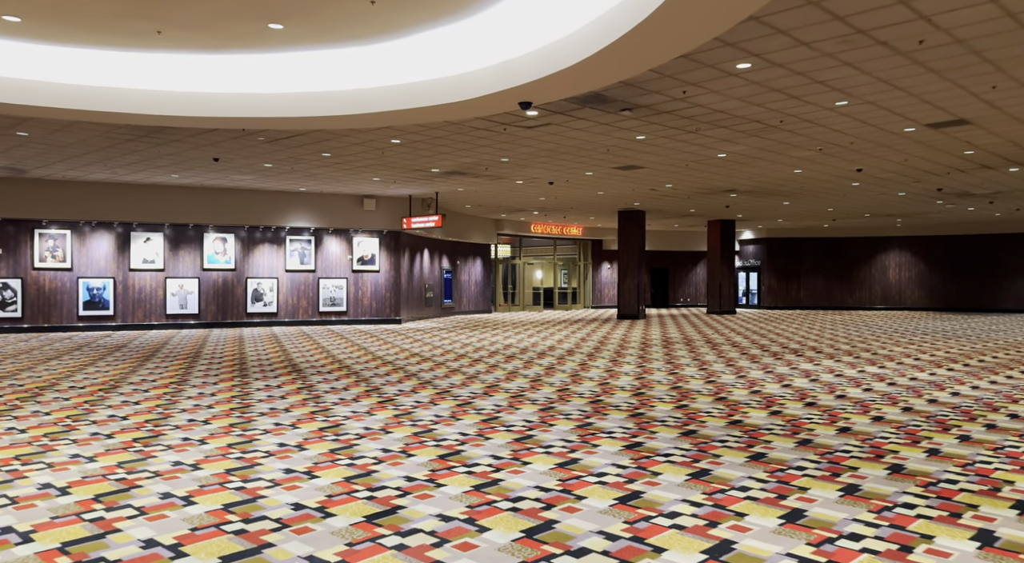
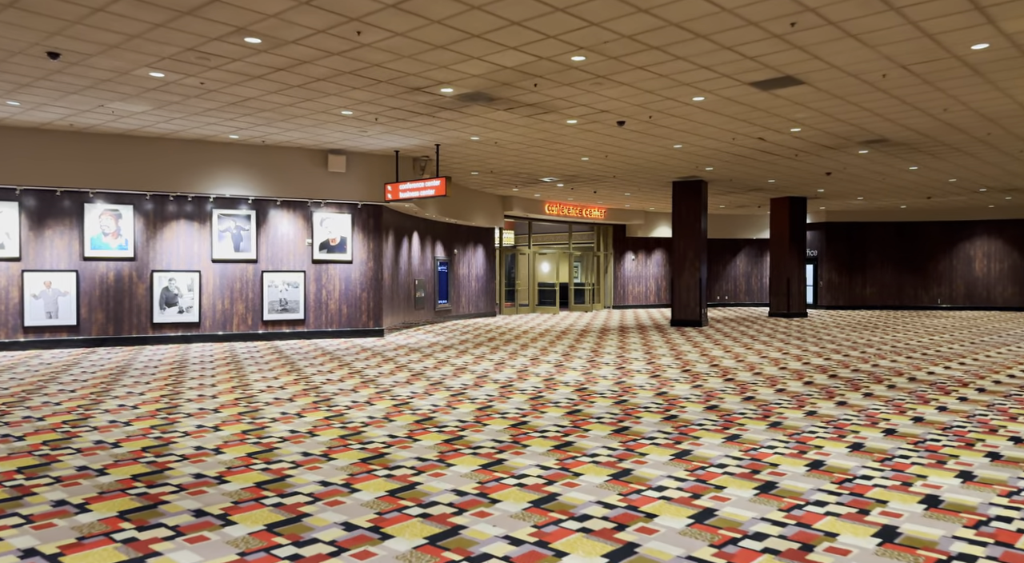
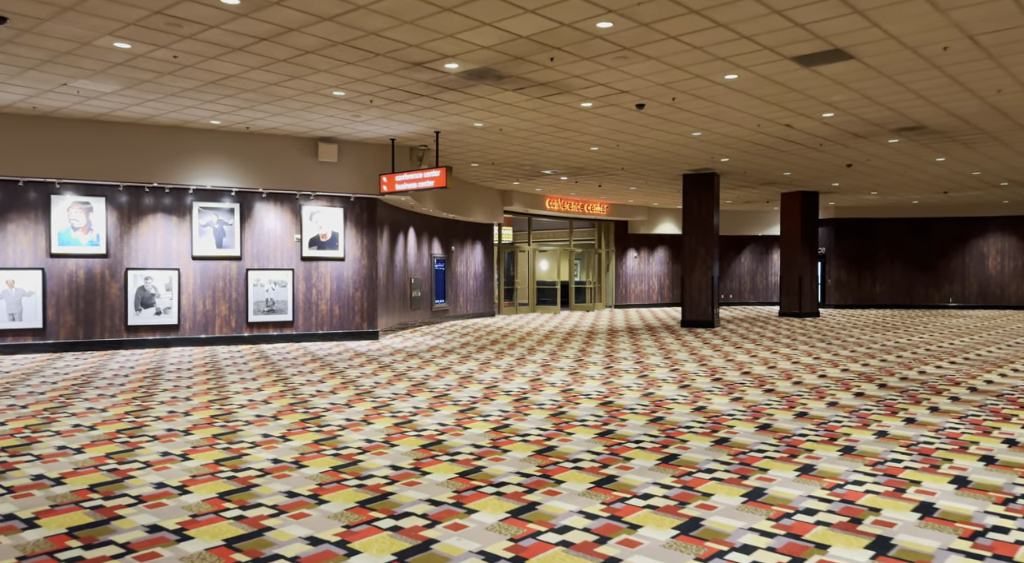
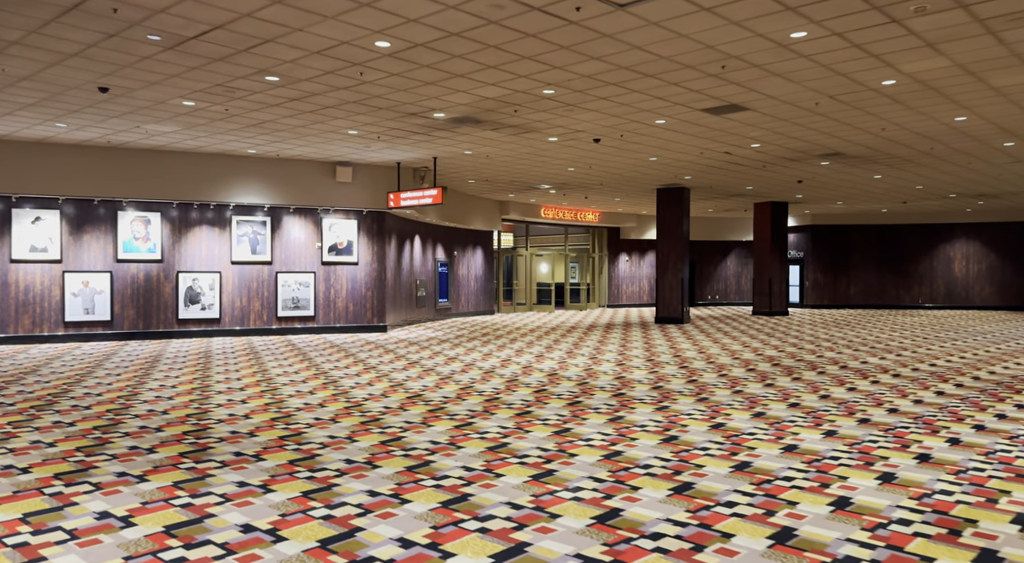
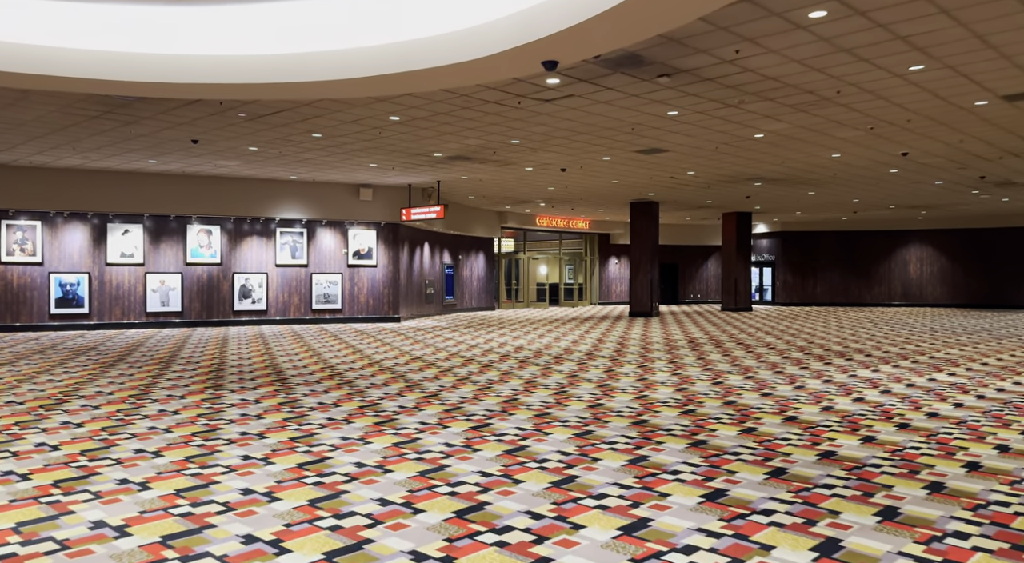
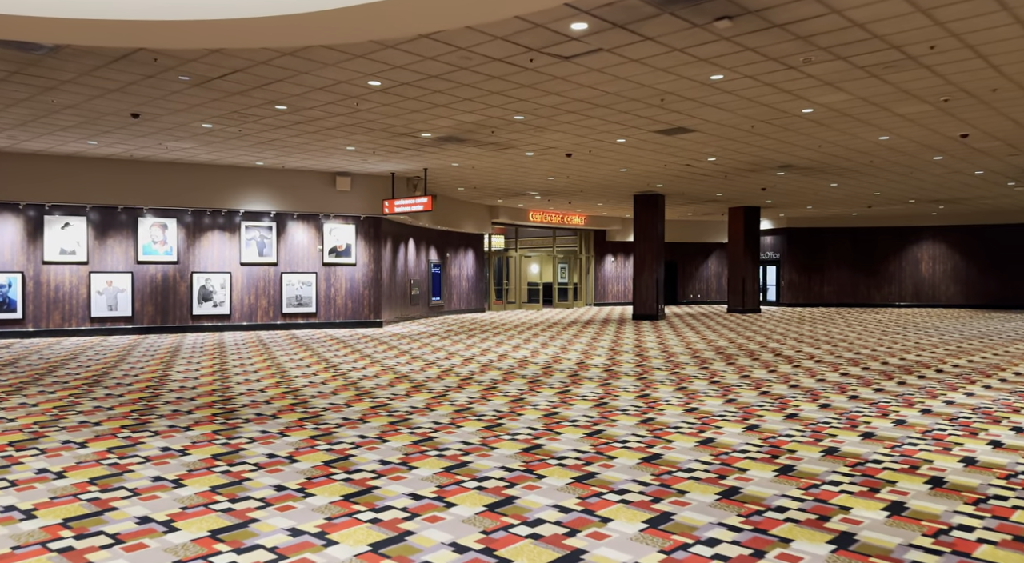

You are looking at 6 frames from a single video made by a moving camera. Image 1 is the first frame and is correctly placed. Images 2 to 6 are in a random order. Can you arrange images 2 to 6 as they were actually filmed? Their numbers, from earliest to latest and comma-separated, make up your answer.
5, 6, 4, 2, 3
